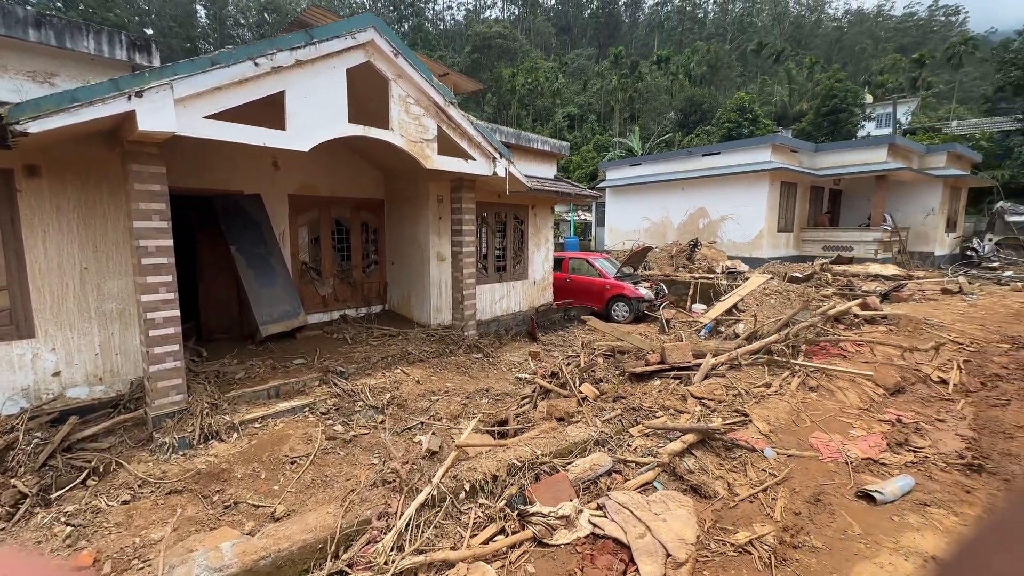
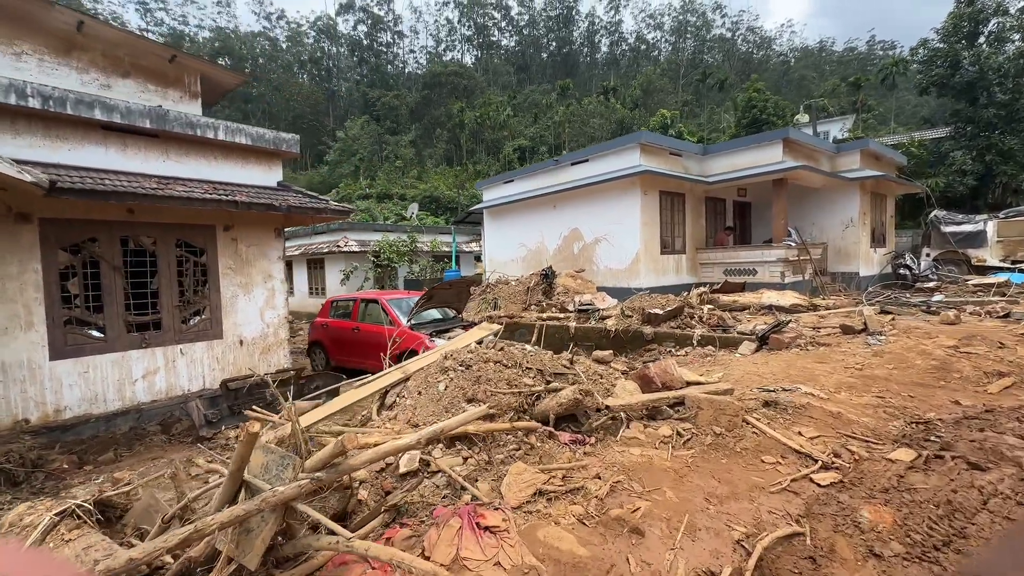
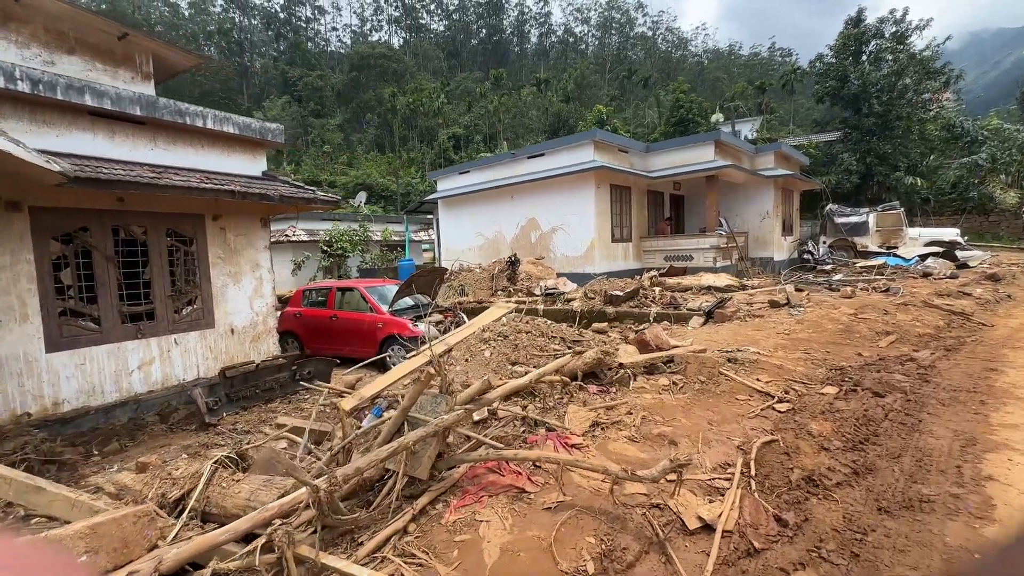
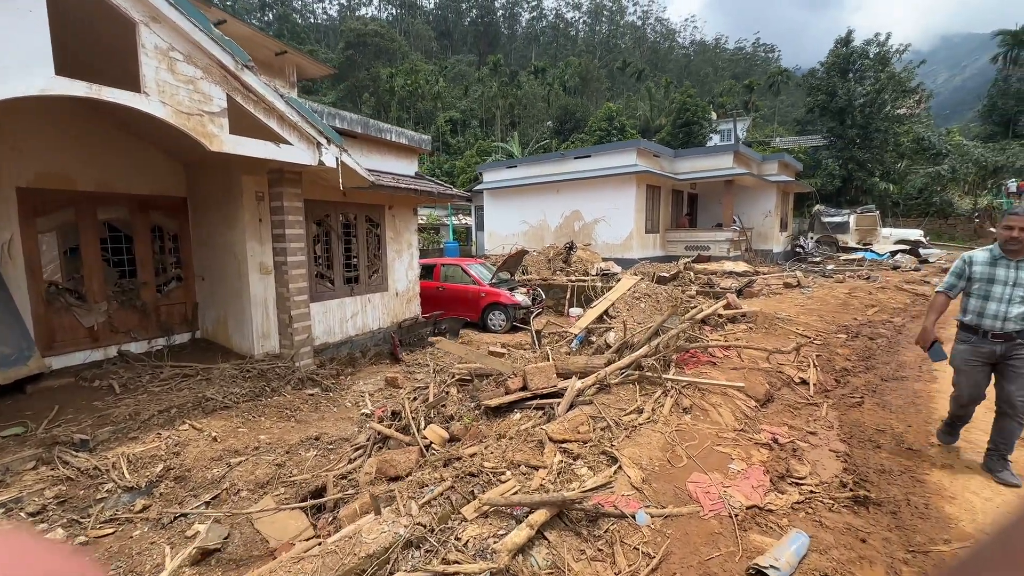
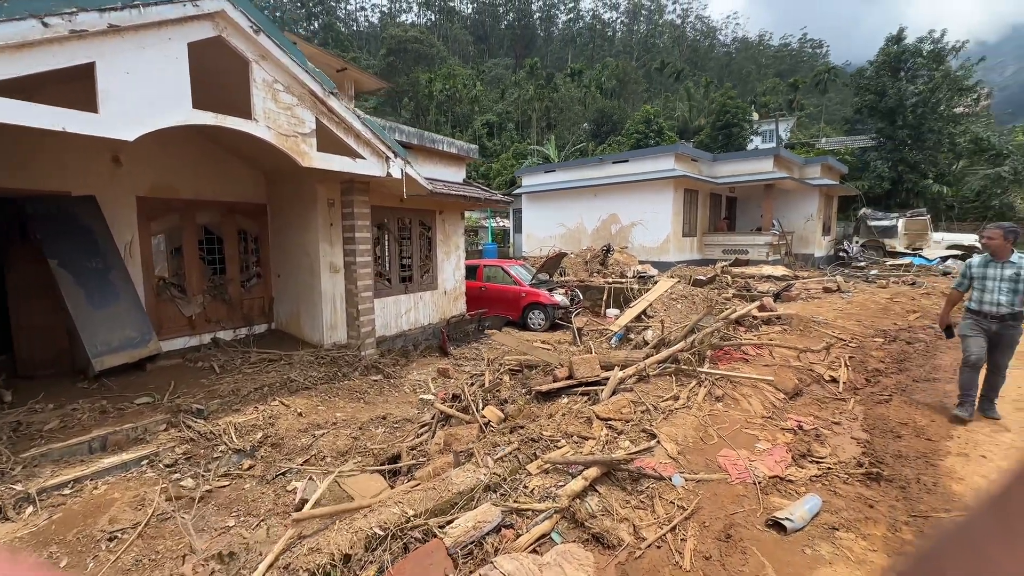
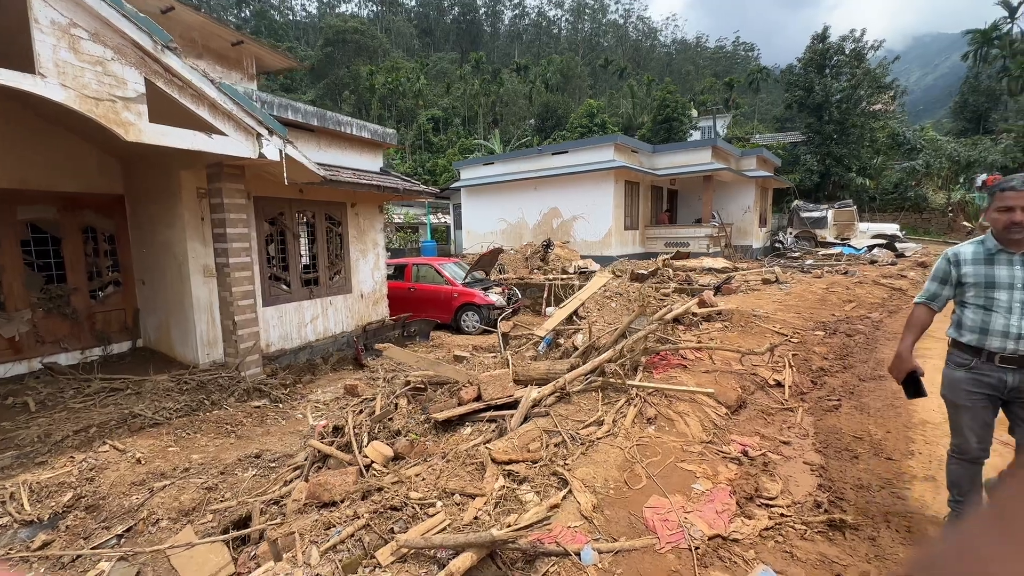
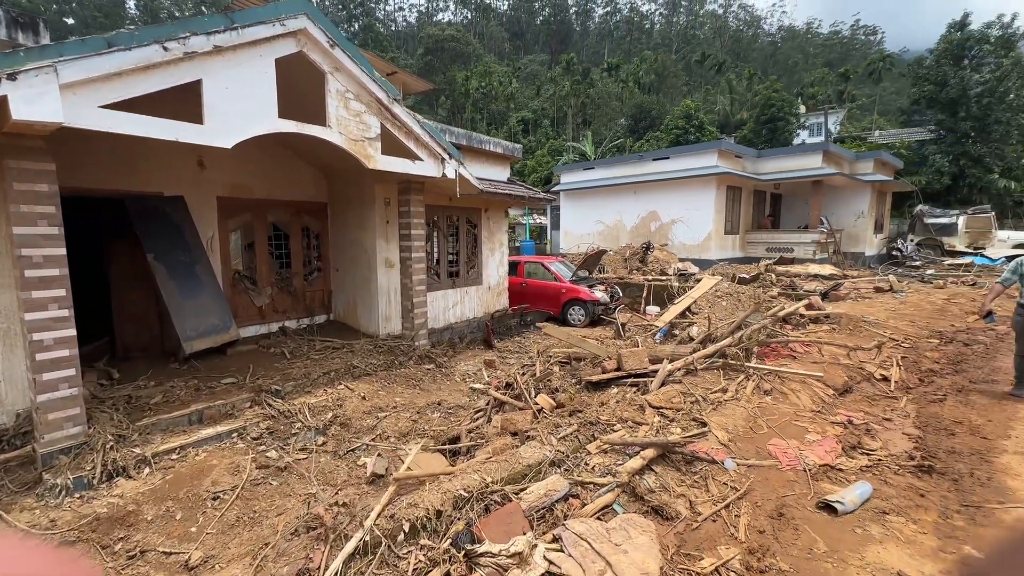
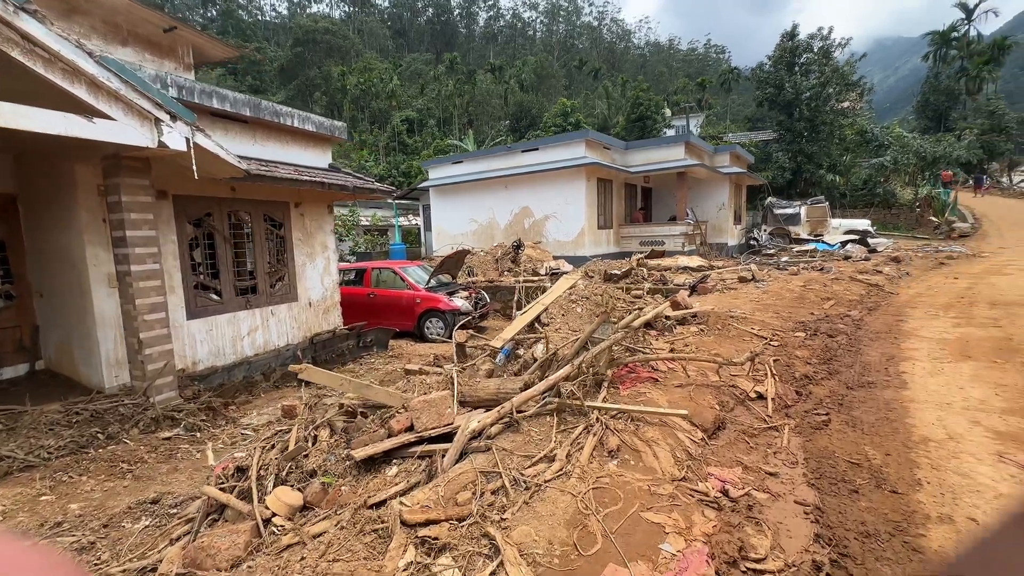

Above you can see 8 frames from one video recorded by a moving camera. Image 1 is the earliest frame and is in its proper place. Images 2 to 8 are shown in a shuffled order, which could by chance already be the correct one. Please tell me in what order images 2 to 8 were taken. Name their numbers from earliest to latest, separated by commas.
7, 5, 4, 6, 8, 3, 2
